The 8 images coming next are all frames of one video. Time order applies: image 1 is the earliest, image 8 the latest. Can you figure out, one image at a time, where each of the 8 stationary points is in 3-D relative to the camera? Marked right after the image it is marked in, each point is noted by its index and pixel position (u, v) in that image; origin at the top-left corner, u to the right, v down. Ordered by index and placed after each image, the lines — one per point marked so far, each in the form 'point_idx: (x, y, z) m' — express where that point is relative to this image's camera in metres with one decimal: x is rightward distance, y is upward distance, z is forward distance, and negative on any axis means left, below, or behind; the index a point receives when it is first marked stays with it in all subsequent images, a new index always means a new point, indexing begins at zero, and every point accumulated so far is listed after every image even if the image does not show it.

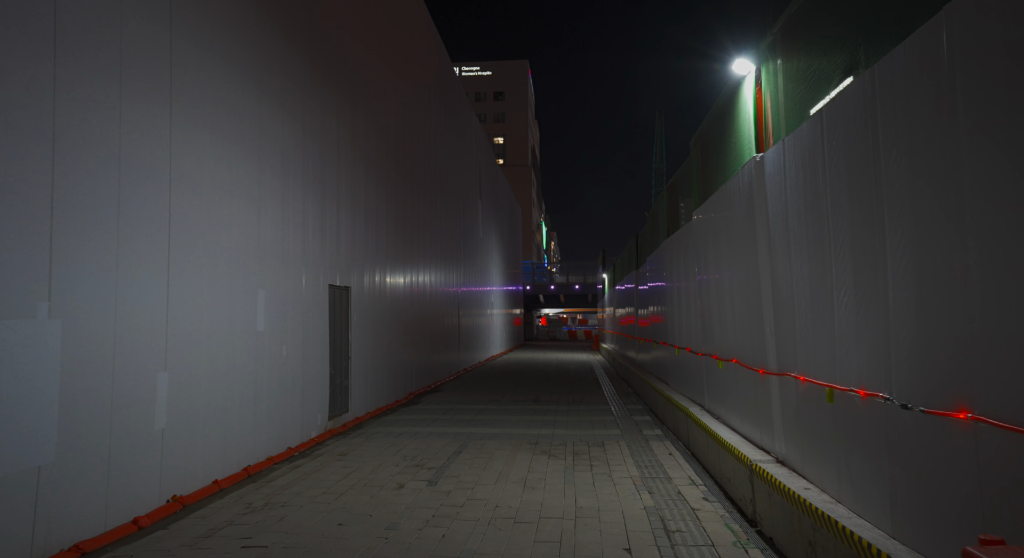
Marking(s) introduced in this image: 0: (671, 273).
0: (+2.8, +0.1, +9.4) m
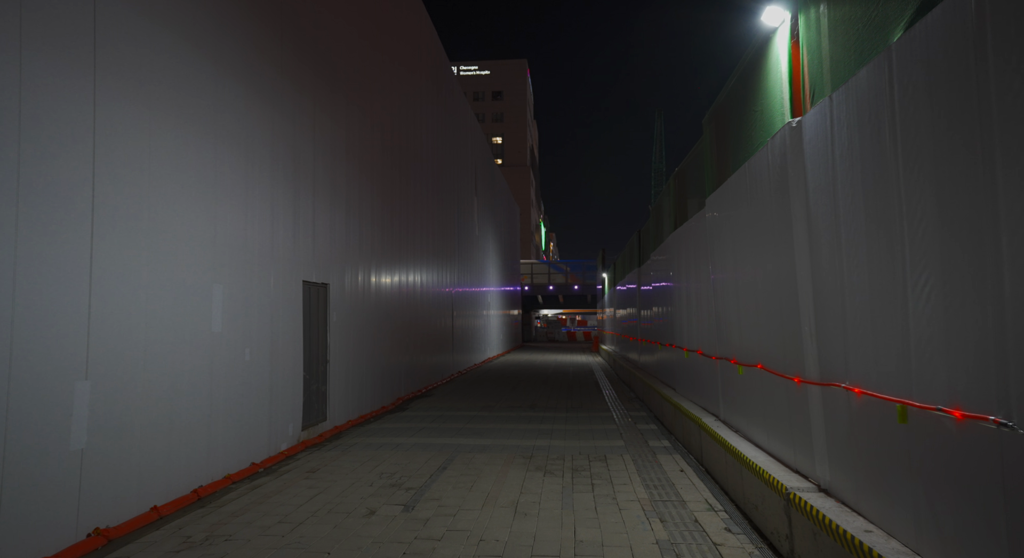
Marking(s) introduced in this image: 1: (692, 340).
0: (+2.7, +0.1, +8.7) m
1: (+2.5, -0.8, +7.4) m
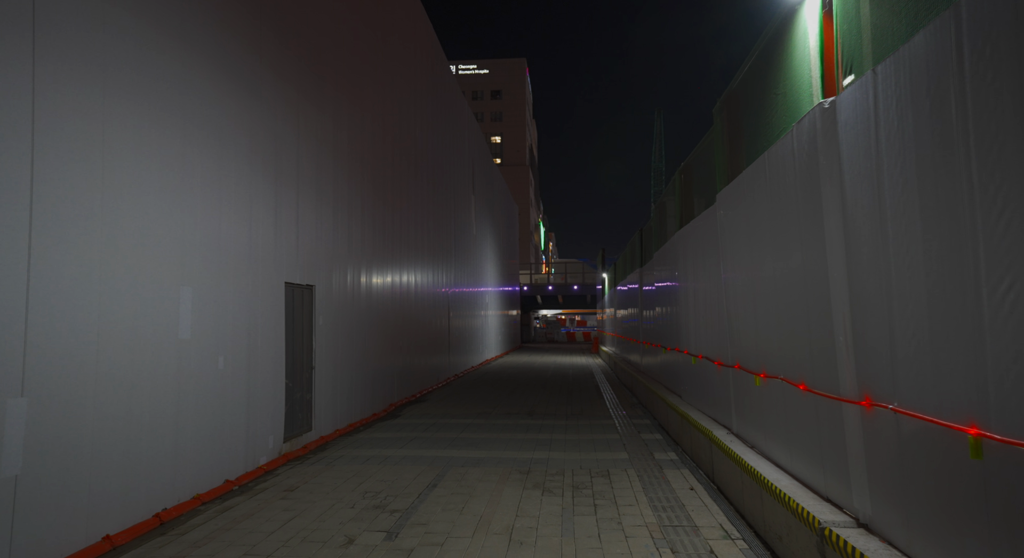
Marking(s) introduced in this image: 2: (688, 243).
0: (+2.7, +0.1, +8.3) m
1: (+2.5, -0.9, +7.0) m
2: (+2.6, +0.5, +7.9) m
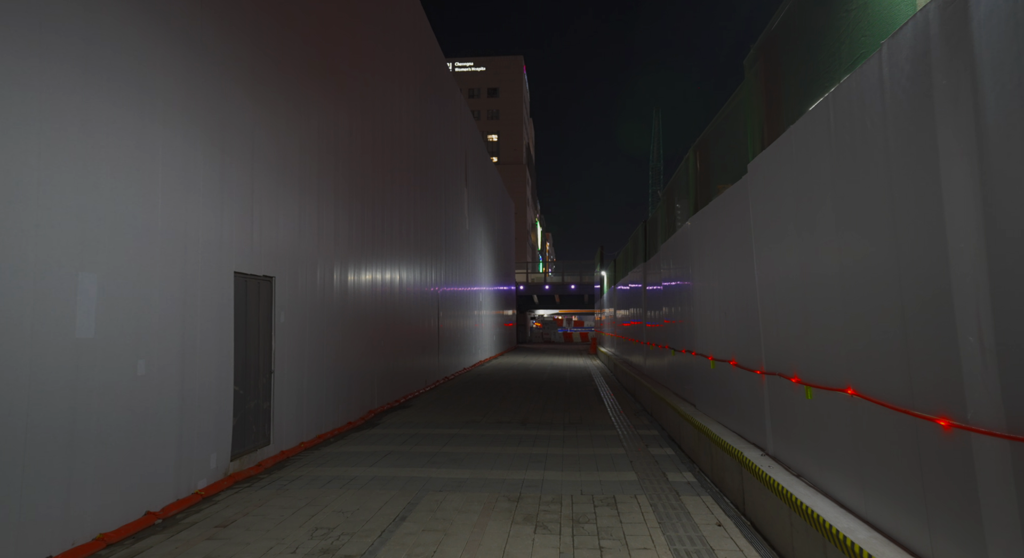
0: (+2.5, +0.2, +7.3) m
1: (+2.3, -0.8, +6.0) m
2: (+2.5, +0.6, +6.9) m
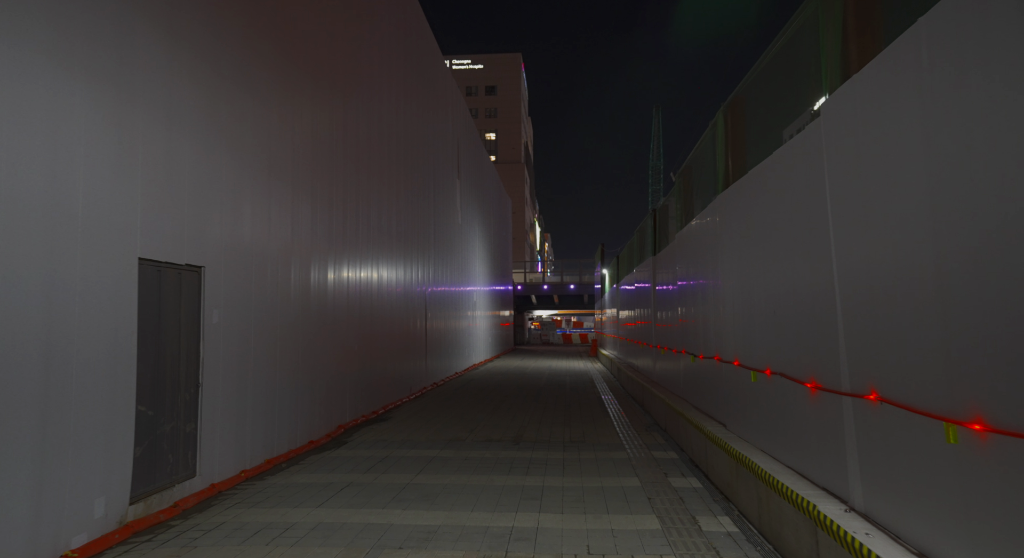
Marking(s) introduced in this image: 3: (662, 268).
0: (+2.4, +0.3, +6.0) m
1: (+2.2, -0.7, +4.8) m
2: (+2.4, +0.7, +5.6) m
3: (+3.0, +0.2, +10.5) m
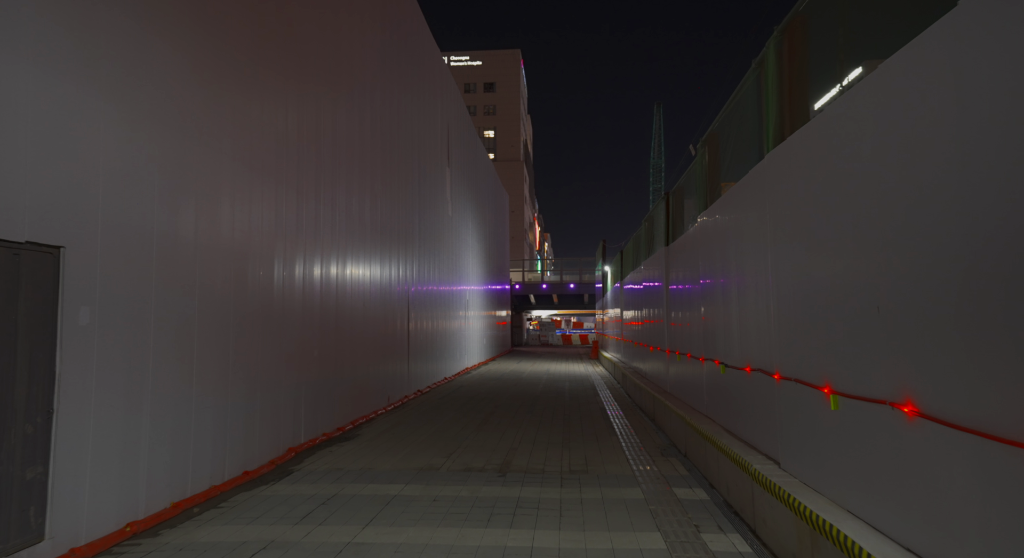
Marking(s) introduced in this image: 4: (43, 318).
0: (+2.2, +0.4, +4.6) m
1: (+2.0, -0.6, +3.3) m
2: (+2.2, +0.8, +4.2) m
3: (+2.8, +0.3, +9.1) m
4: (-3.3, -0.2, +3.7) m
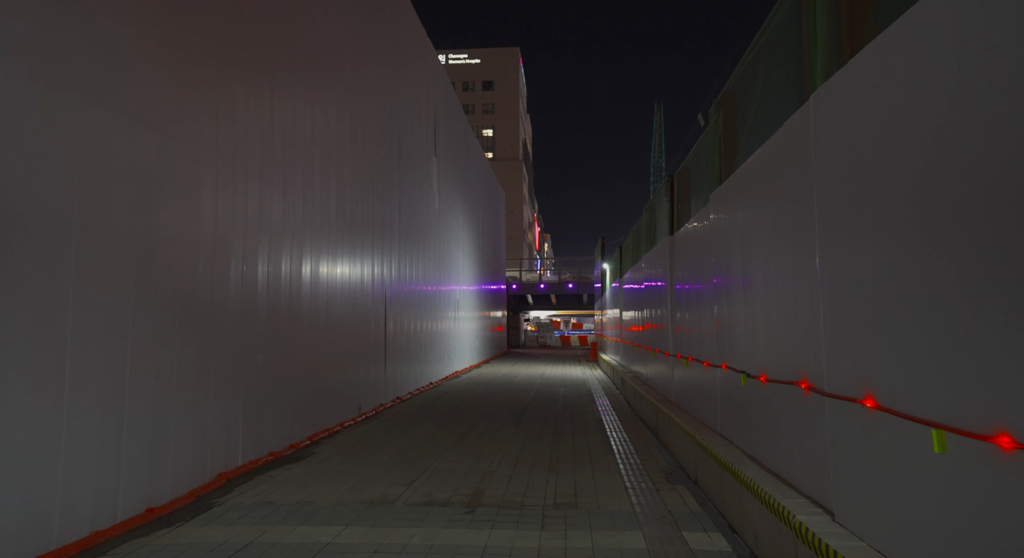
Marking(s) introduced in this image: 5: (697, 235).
0: (+2.0, +0.5, +3.4) m
1: (+1.8, -0.4, +2.2) m
2: (+1.9, +0.9, +3.0) m
3: (+2.5, +0.4, +7.9) m
4: (-3.5, -0.1, +2.6) m
5: (+2.4, +0.6, +7.0) m
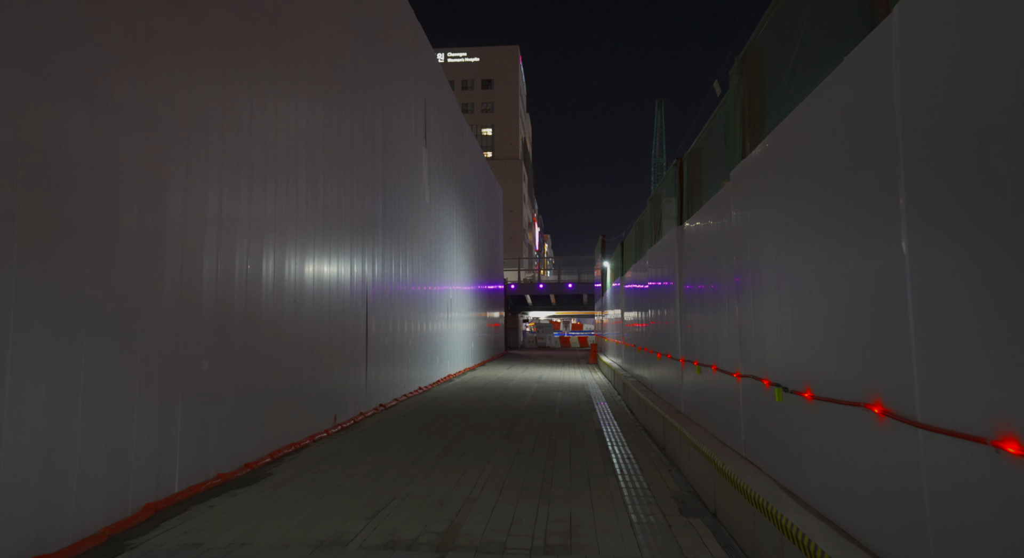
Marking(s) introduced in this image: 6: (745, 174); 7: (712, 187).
0: (+1.8, +0.6, +2.5) m
1: (+1.6, -0.4, +1.2) m
2: (+1.8, +1.0, +2.1) m
3: (+2.4, +0.5, +7.0) m
4: (-3.7, -0.1, +1.7) m
5: (+2.3, +0.7, +6.1) m
6: (+2.1, +1.0, +4.8) m
7: (+2.4, +1.1, +6.3) m
